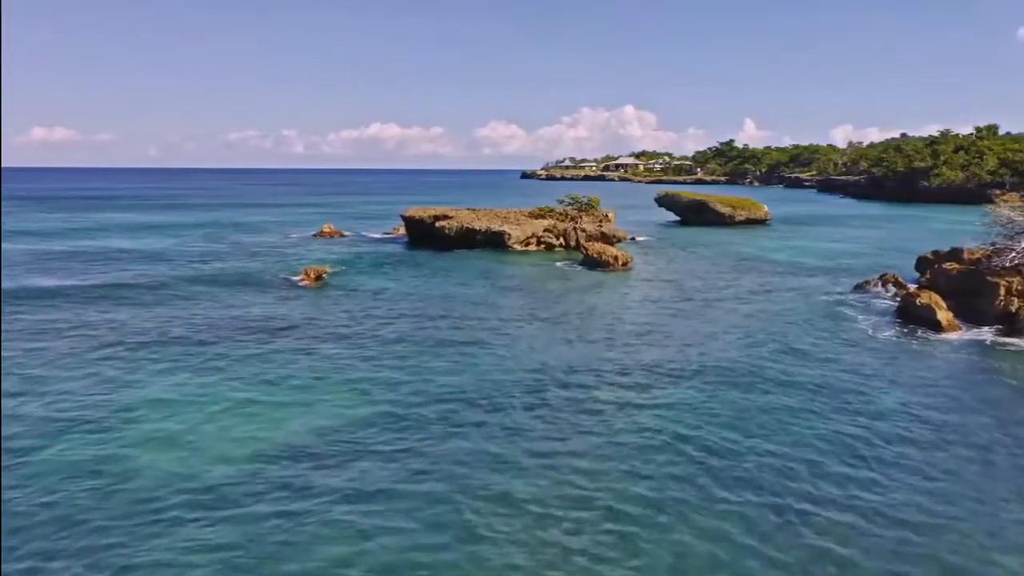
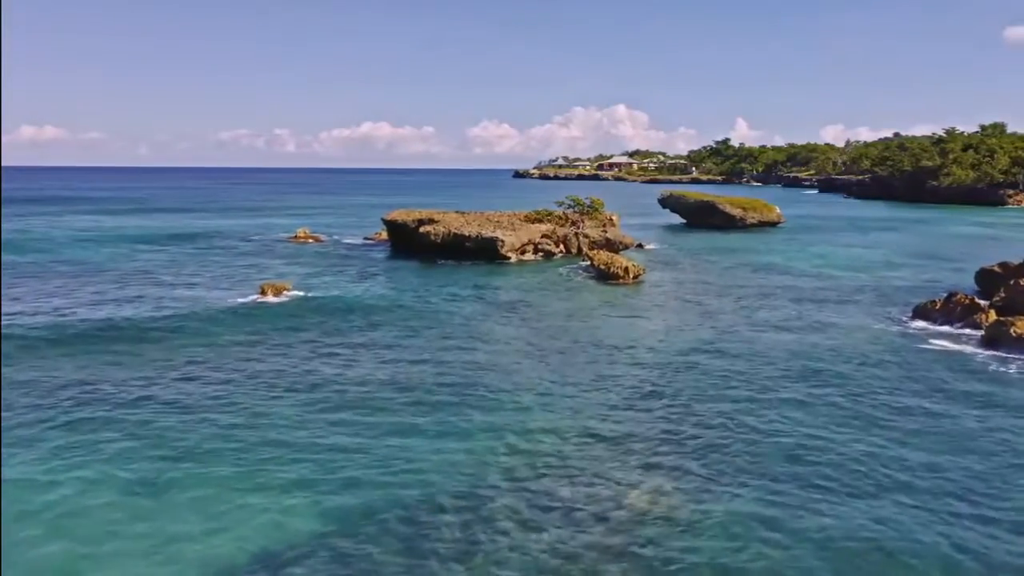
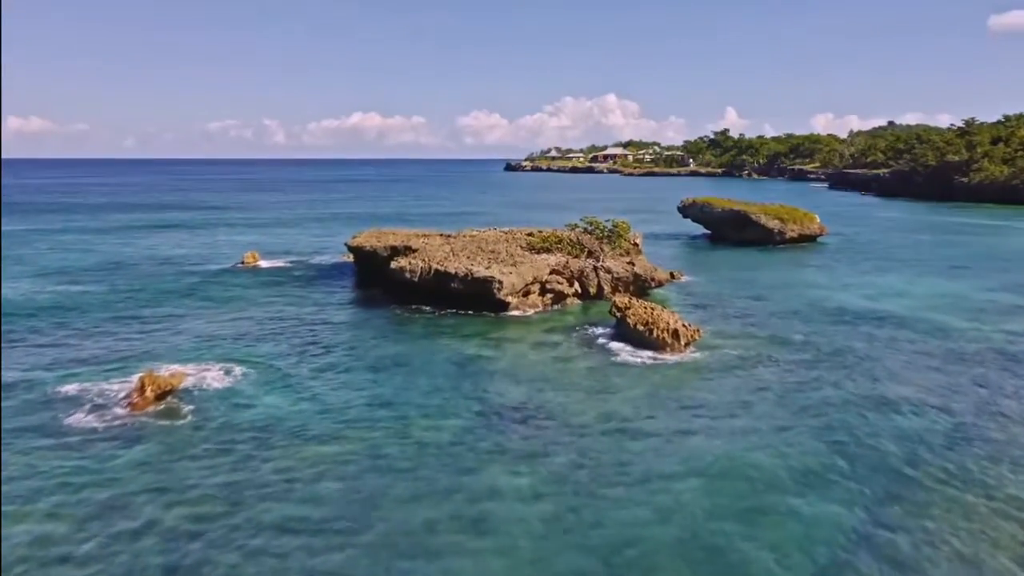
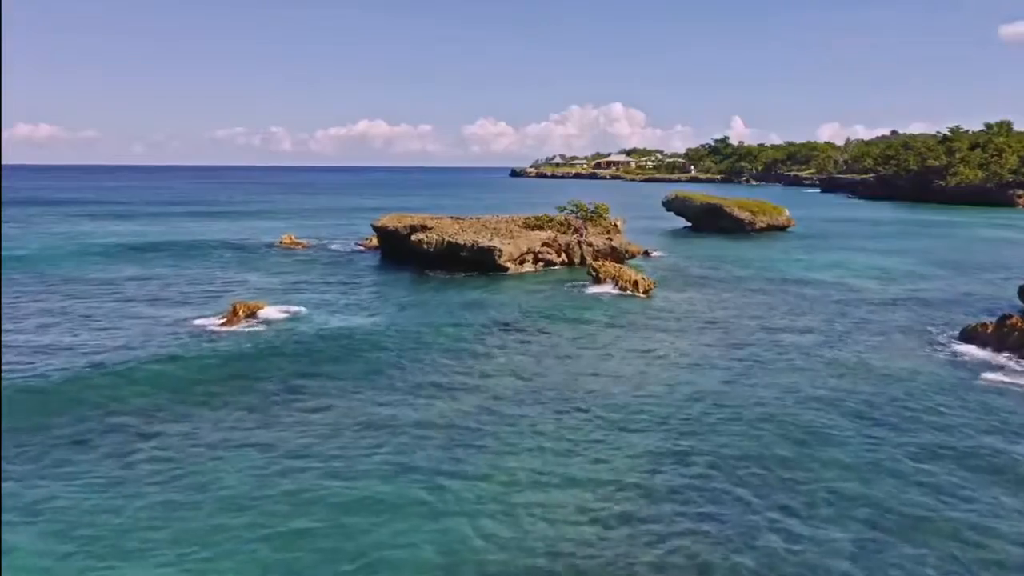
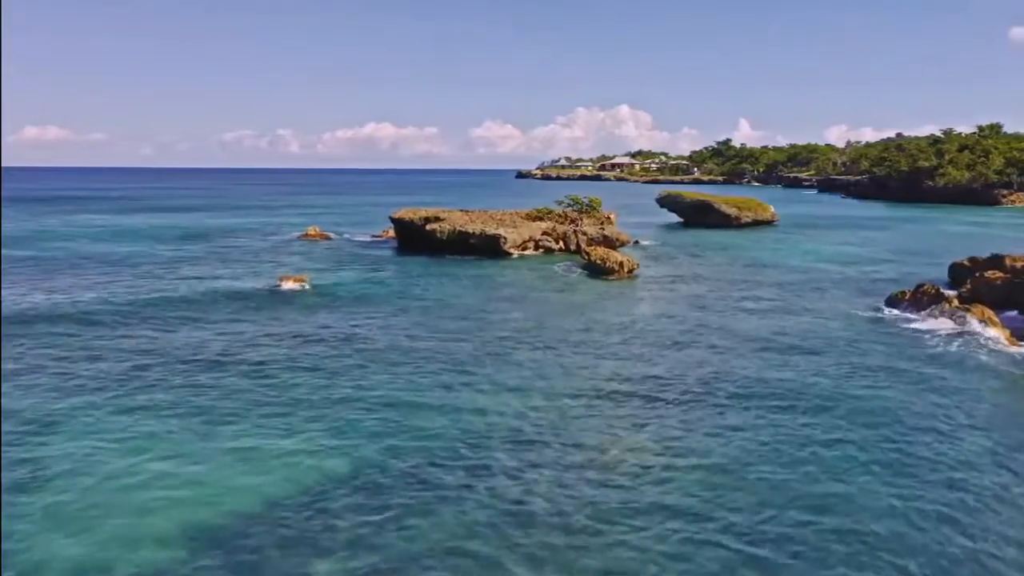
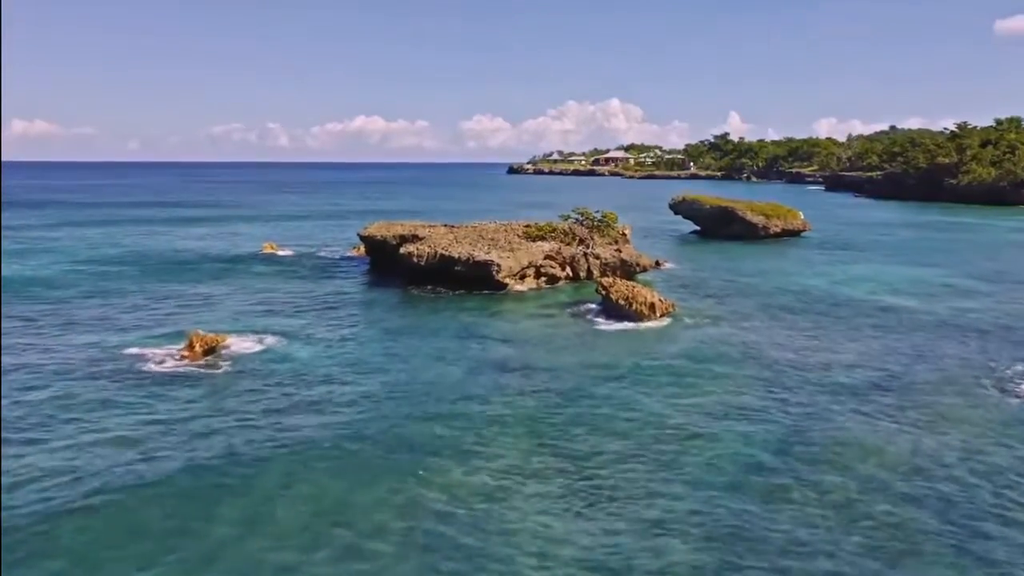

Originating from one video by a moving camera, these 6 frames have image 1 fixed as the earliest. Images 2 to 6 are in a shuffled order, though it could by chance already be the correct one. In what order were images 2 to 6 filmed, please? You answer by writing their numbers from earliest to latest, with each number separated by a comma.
5, 2, 4, 6, 3
